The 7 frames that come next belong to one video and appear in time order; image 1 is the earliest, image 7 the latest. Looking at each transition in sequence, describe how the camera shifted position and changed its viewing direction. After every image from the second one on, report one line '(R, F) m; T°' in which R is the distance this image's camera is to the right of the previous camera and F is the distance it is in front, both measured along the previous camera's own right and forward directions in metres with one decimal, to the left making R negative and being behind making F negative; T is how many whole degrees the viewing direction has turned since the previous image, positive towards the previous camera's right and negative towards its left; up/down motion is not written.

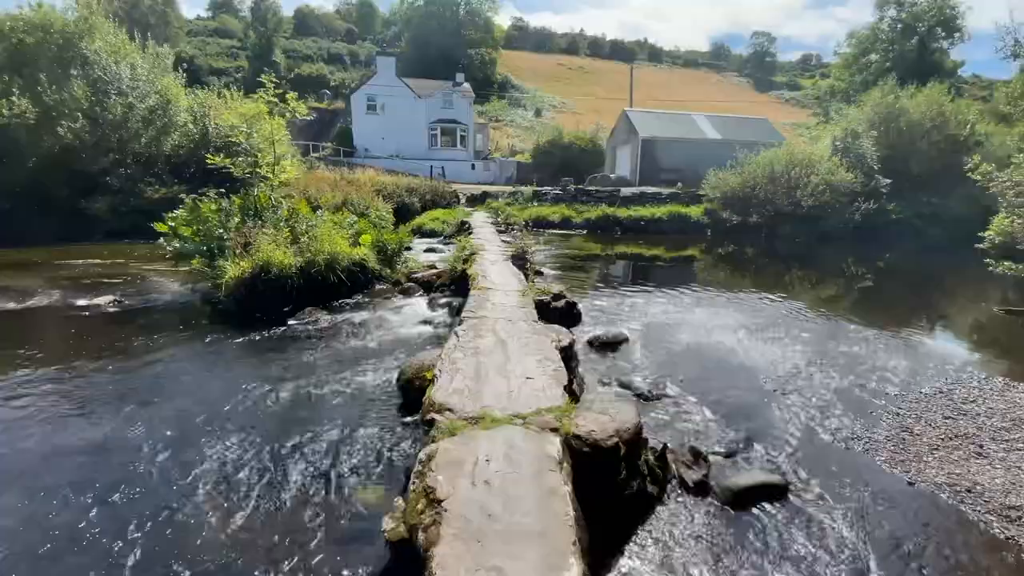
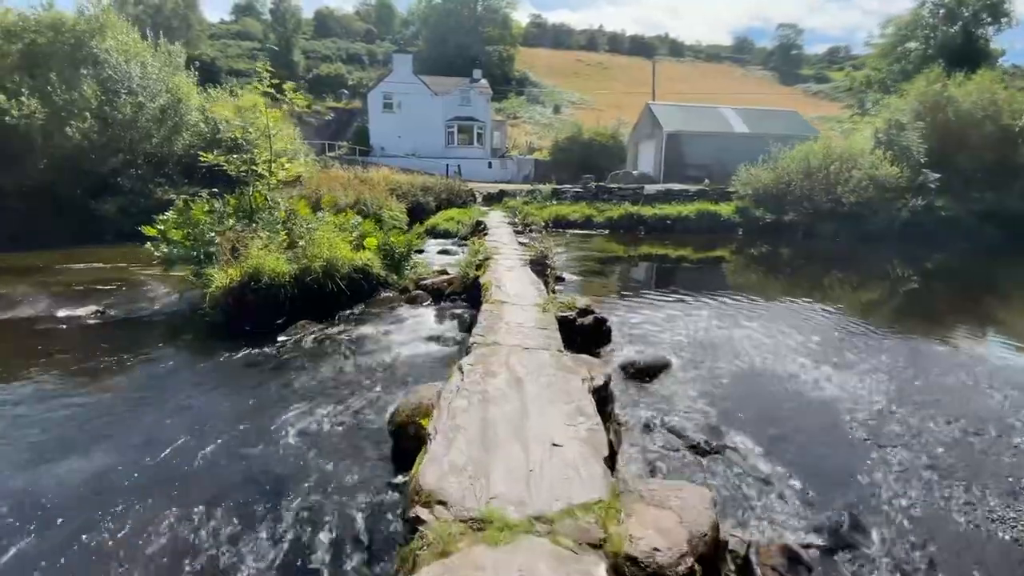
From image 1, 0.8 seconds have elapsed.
(0.0, +1.3) m; -2°
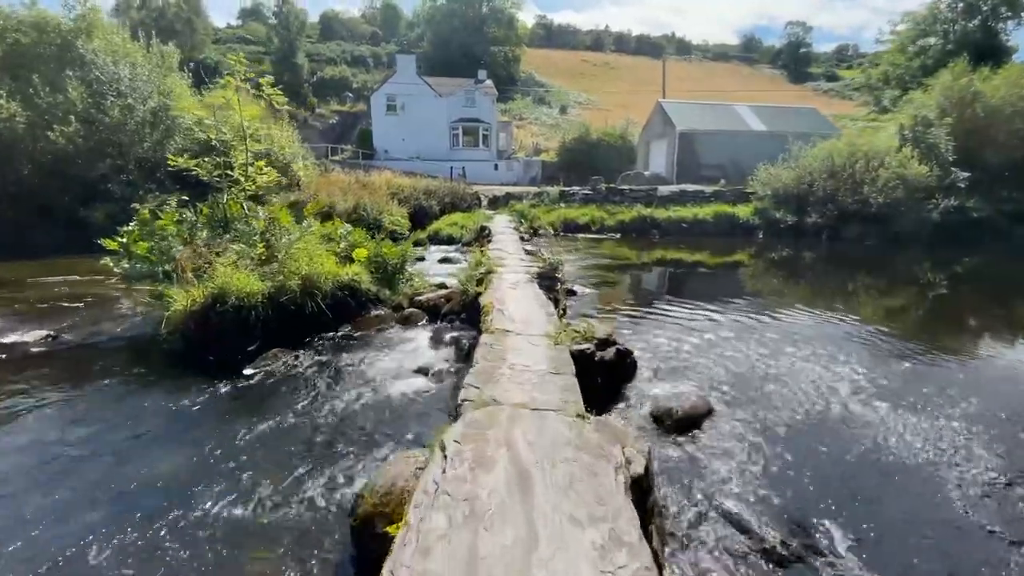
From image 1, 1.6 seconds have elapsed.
(0.0, +1.3) m; -1°
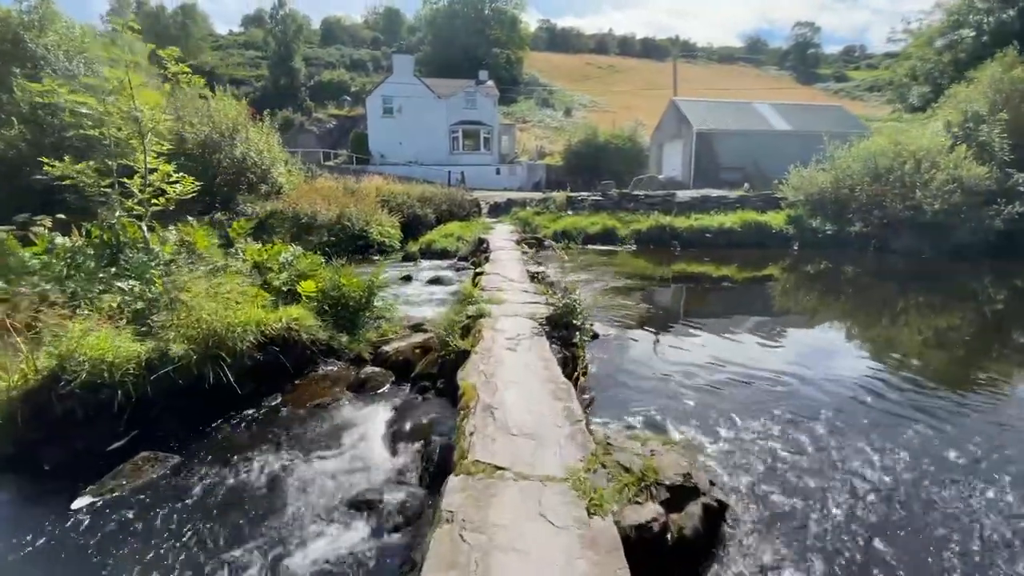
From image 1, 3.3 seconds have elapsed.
(+0.1, +2.8) m; -1°
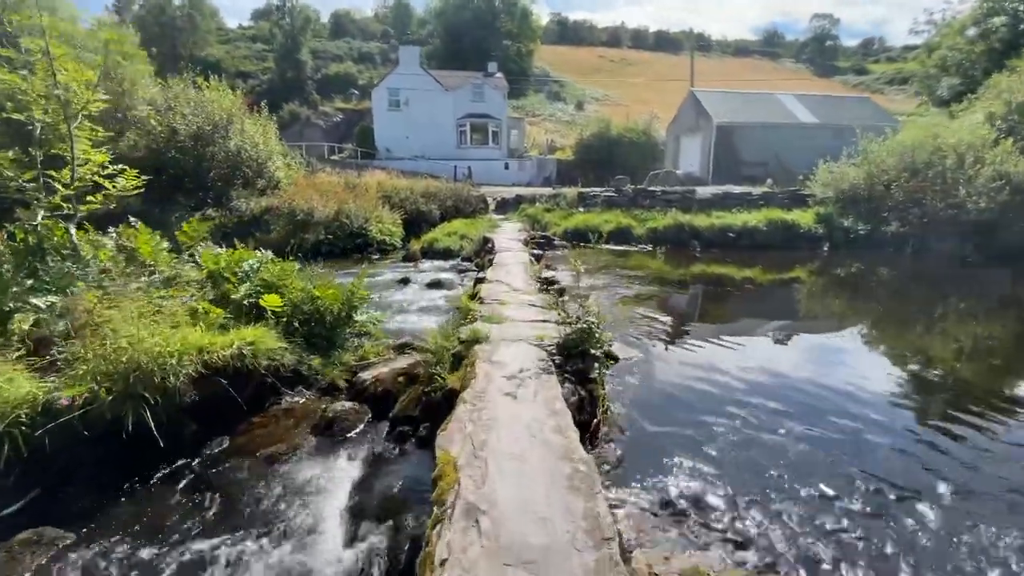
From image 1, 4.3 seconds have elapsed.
(+0.1, +1.4) m; -1°
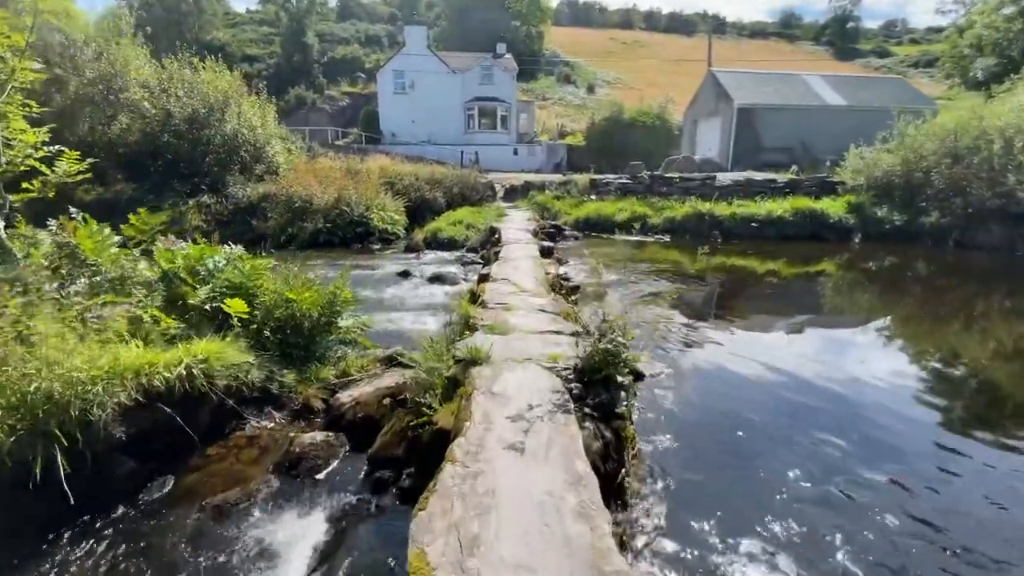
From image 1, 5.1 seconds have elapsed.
(0.0, +1.1) m; -1°
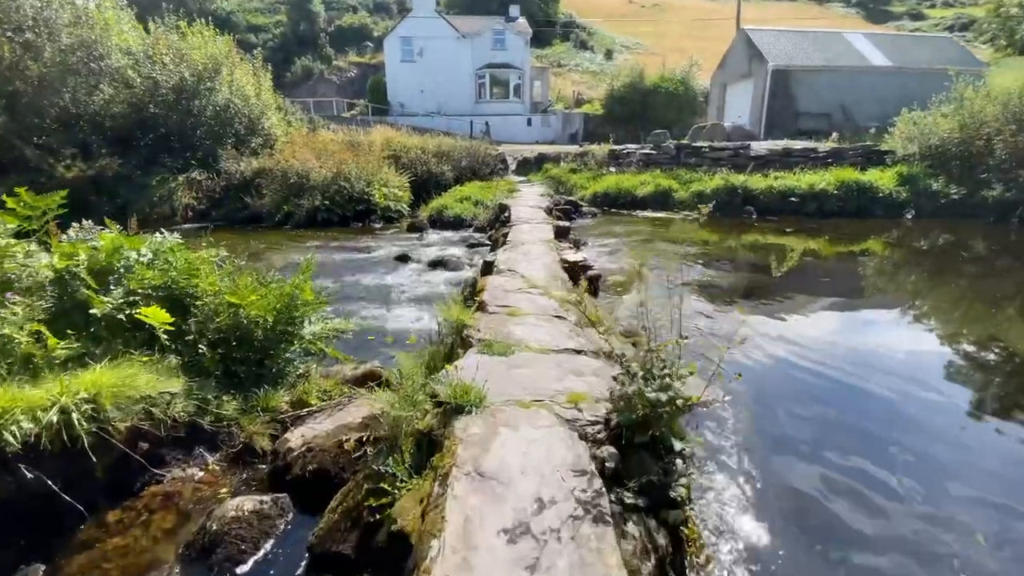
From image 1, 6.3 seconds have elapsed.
(+0.1, +1.5) m; -2°
